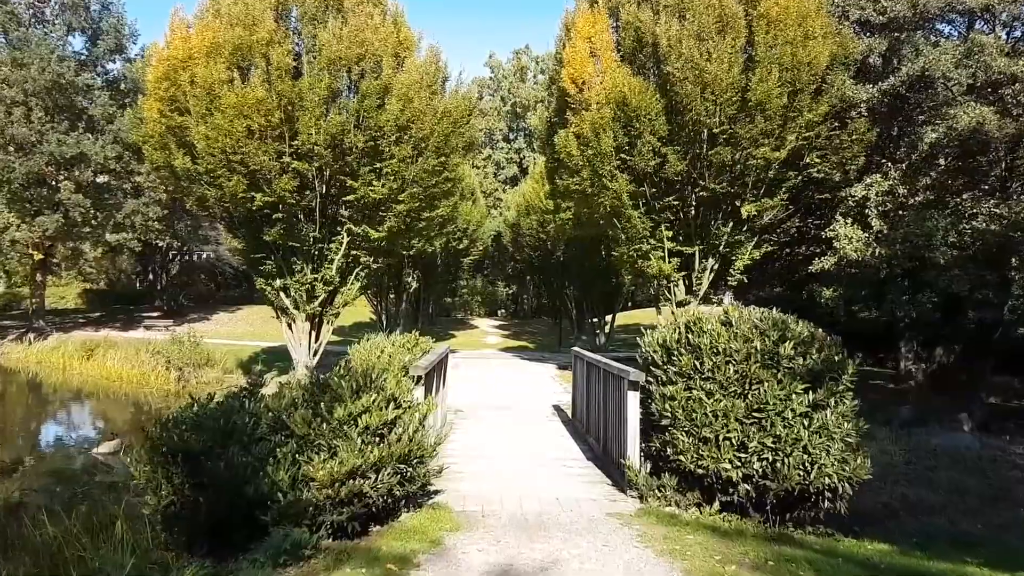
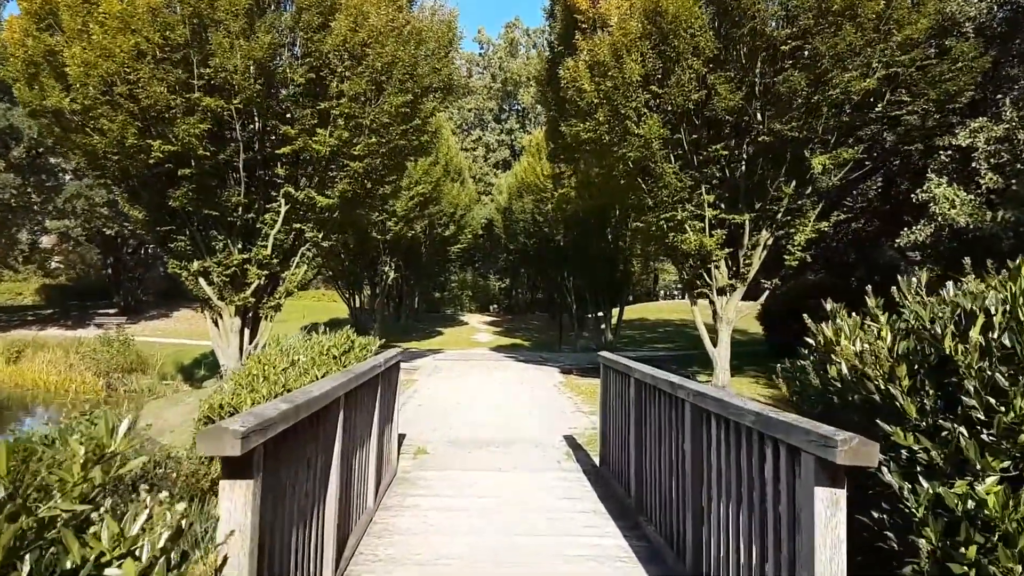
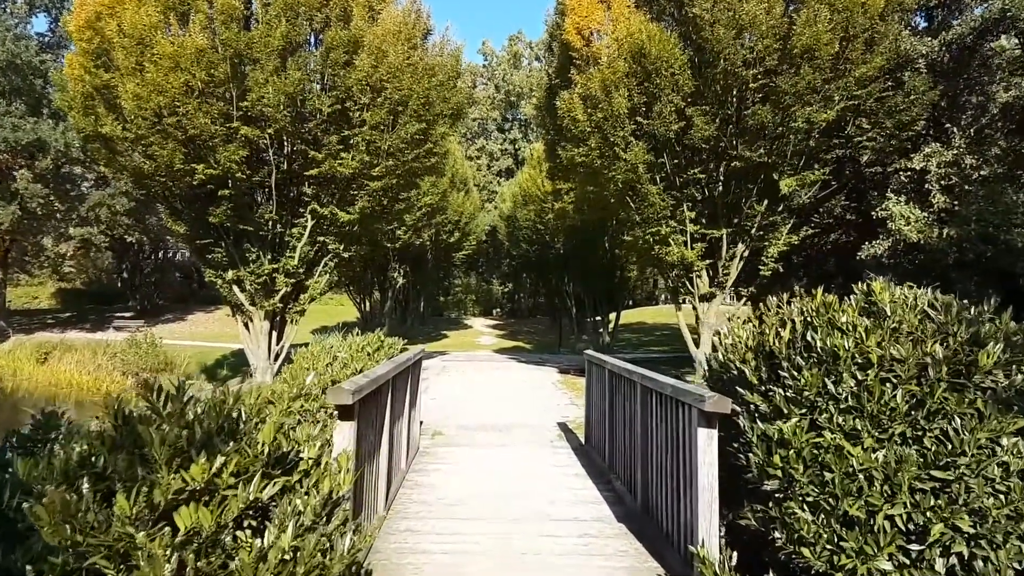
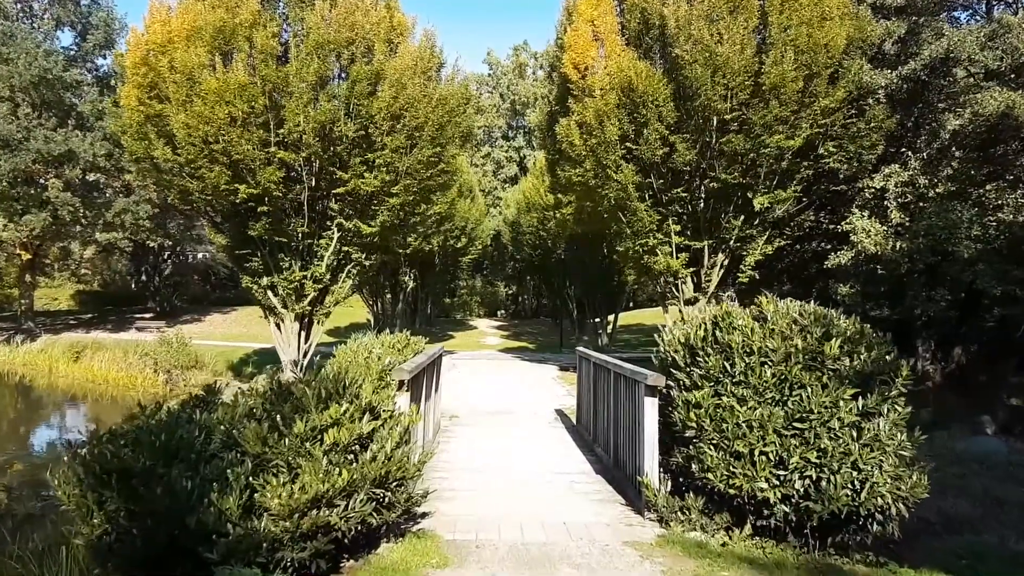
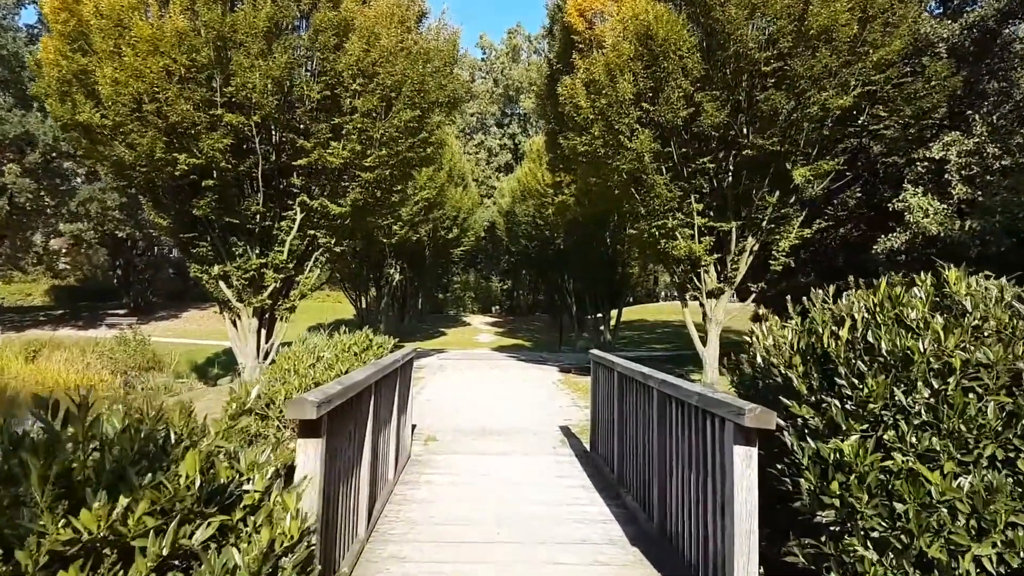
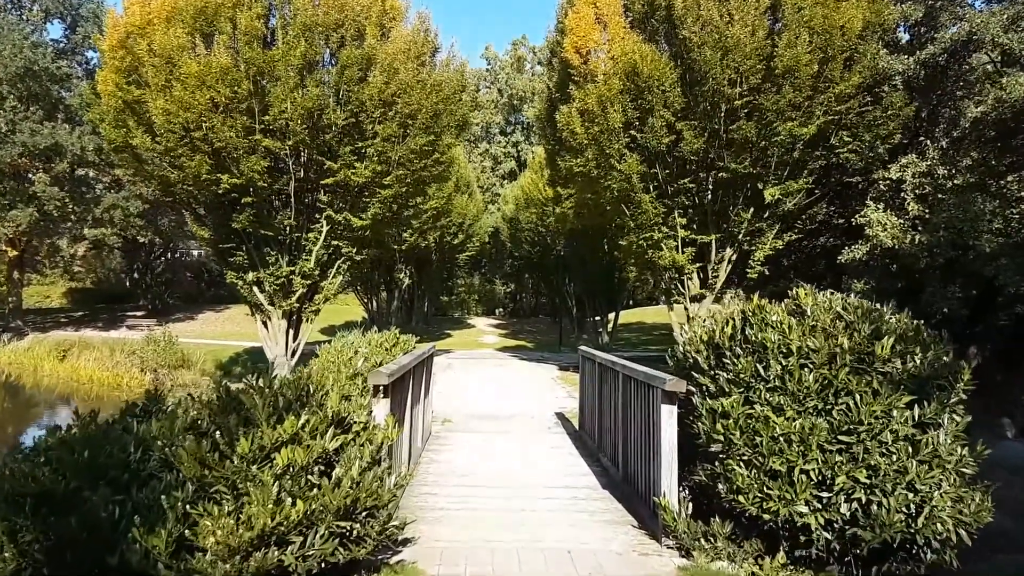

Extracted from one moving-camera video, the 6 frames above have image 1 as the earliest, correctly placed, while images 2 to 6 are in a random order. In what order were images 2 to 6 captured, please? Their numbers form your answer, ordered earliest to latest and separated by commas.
4, 6, 3, 5, 2
